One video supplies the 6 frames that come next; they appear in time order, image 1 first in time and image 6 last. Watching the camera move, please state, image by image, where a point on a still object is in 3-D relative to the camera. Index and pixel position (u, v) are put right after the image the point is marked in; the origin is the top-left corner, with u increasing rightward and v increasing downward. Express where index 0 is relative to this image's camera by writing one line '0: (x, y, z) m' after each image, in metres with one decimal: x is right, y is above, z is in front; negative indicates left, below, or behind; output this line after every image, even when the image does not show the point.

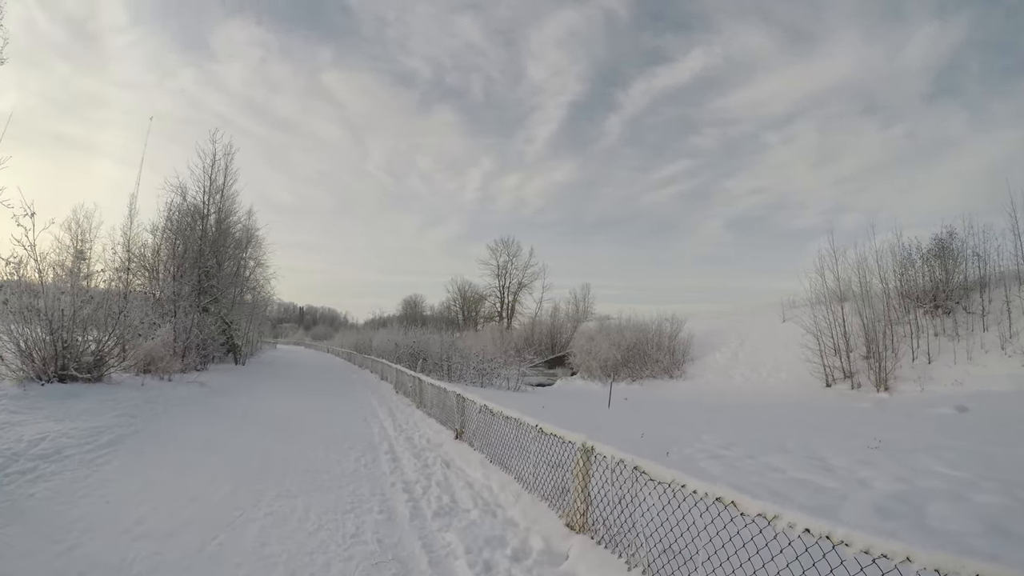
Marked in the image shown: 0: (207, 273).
0: (-9.7, +0.5, +16.1) m
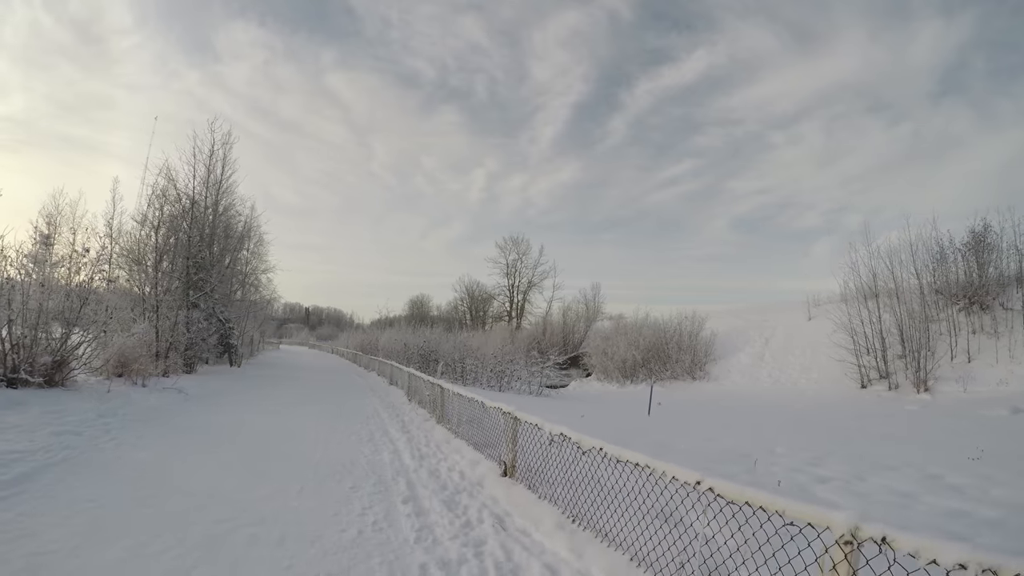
0: (-9.1, +0.7, +14.6) m
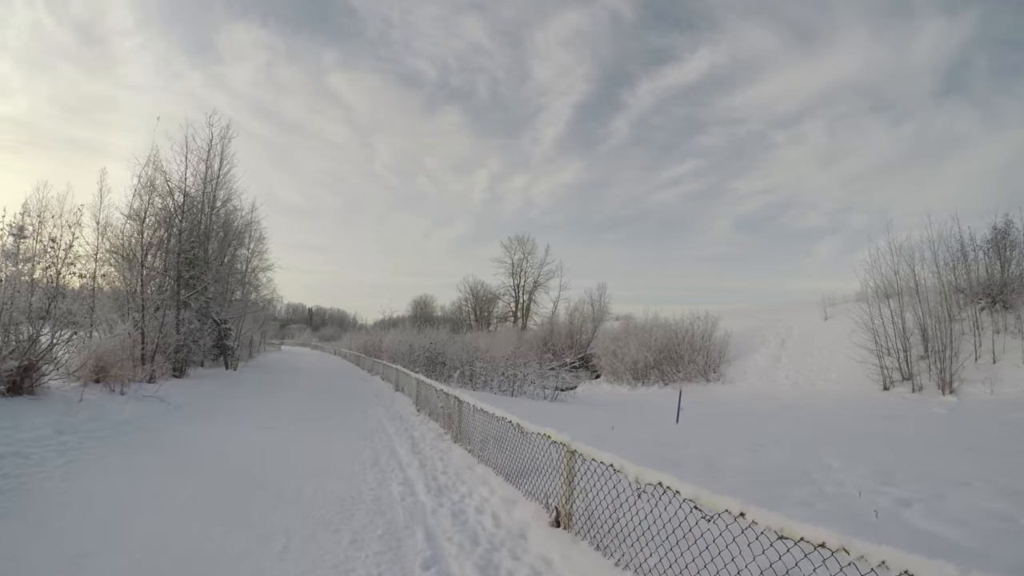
0: (-8.7, +0.7, +13.8) m
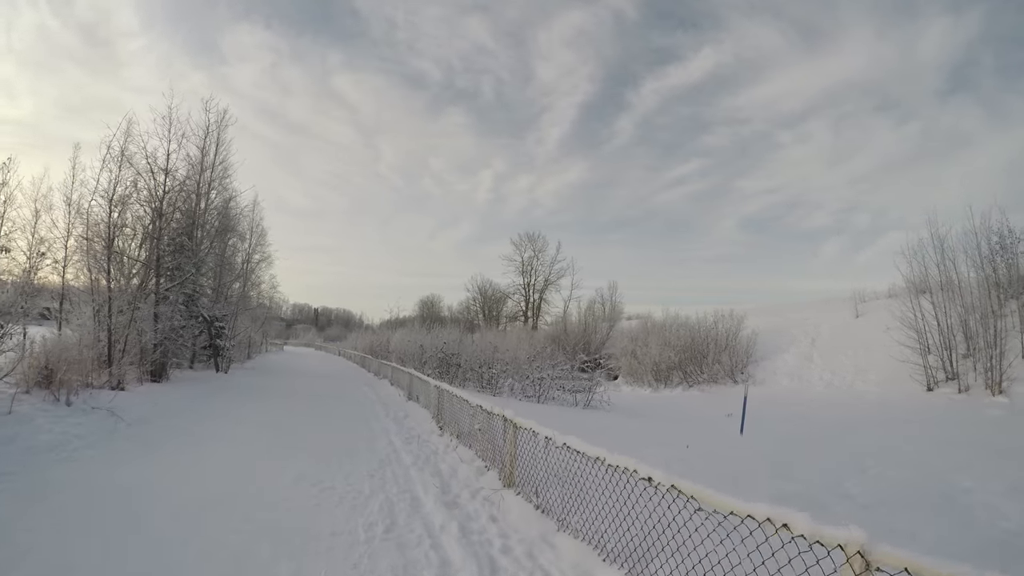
0: (-8.1, +0.9, +12.3) m
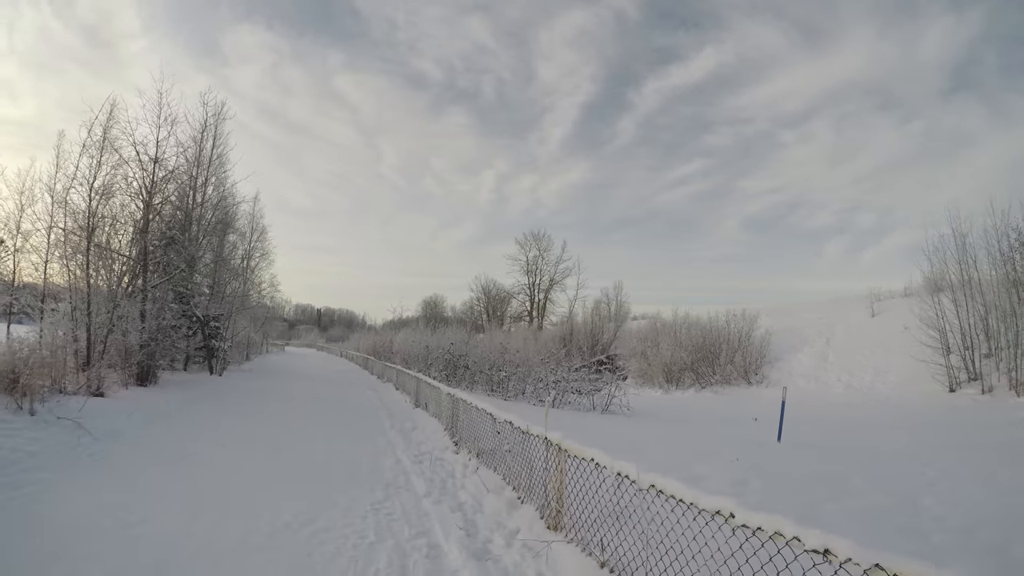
0: (-7.8, +1.0, +11.6) m
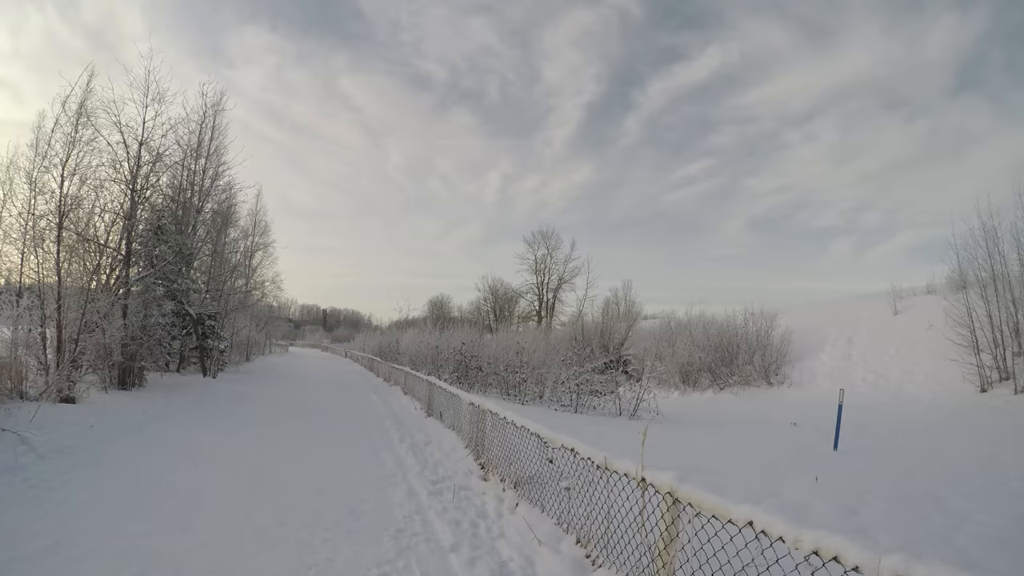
0: (-7.4, +1.0, +10.9) m
